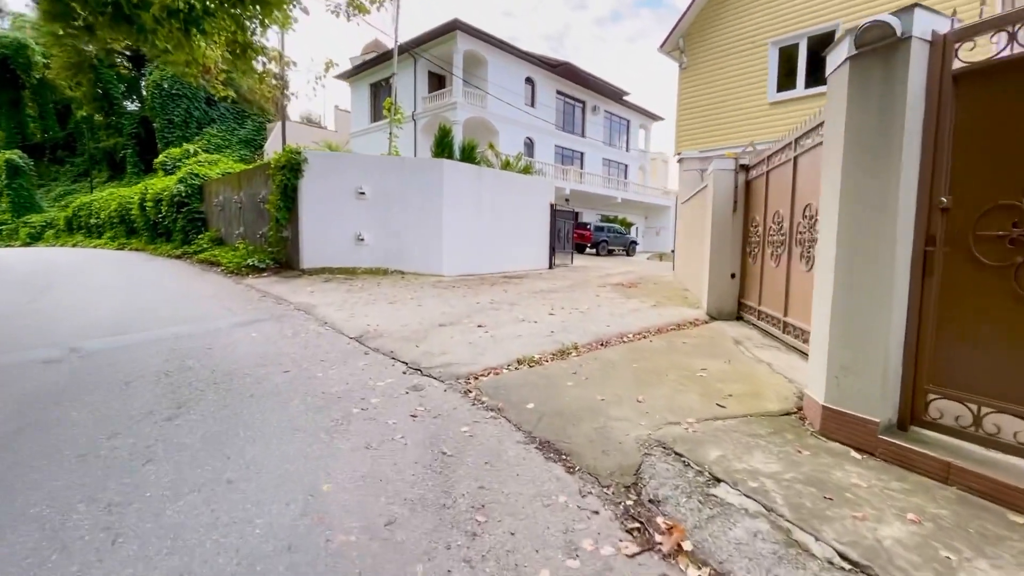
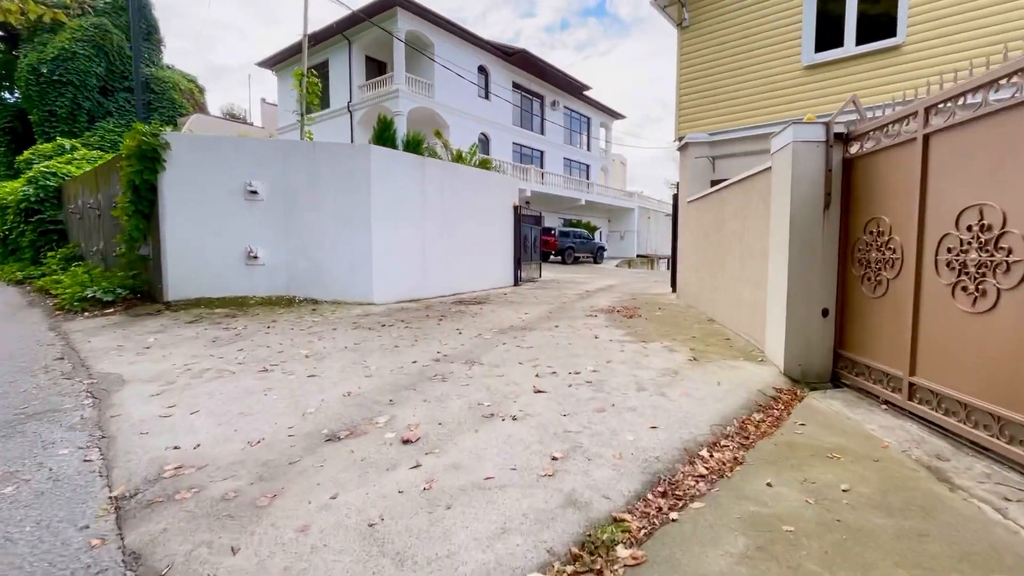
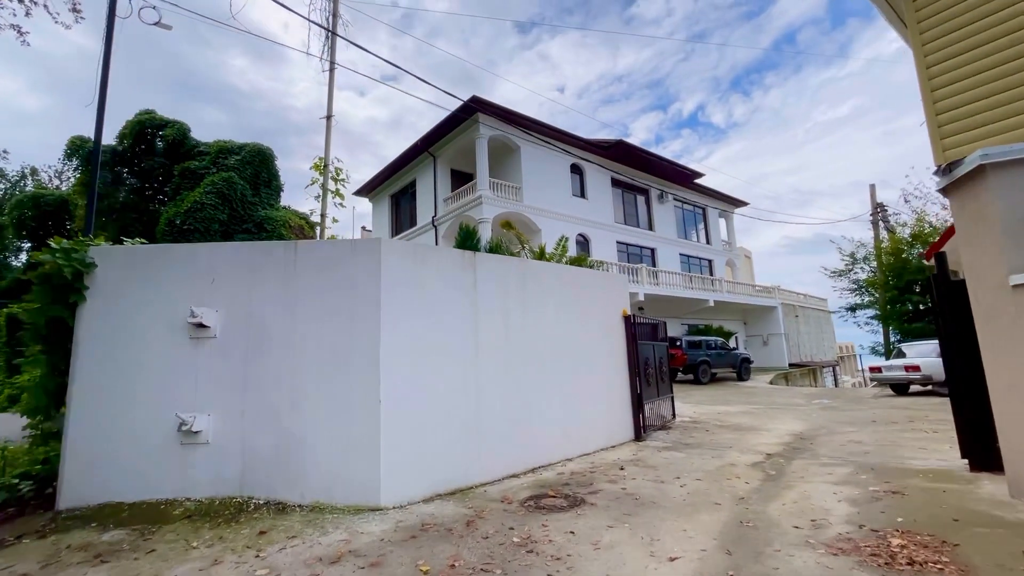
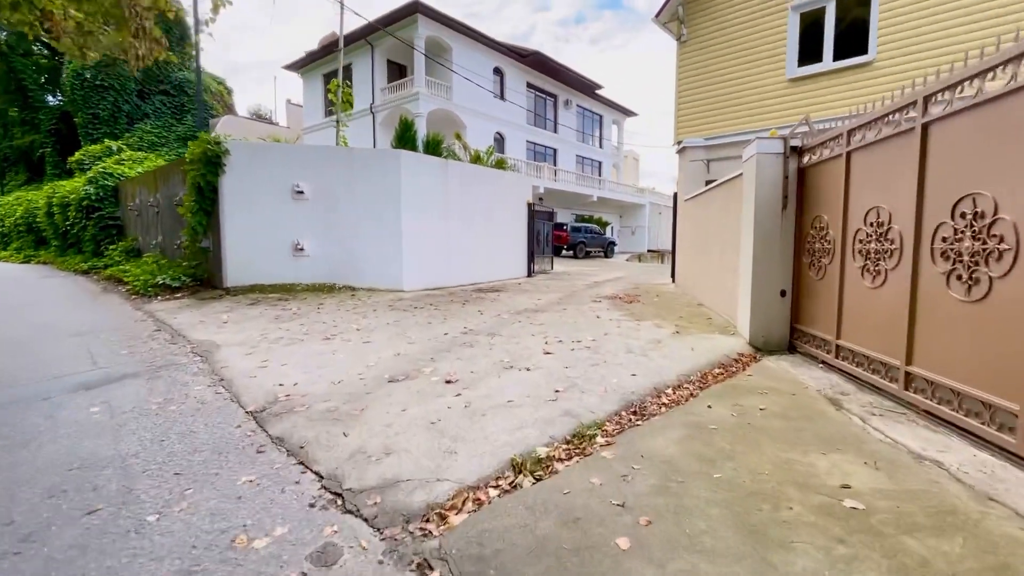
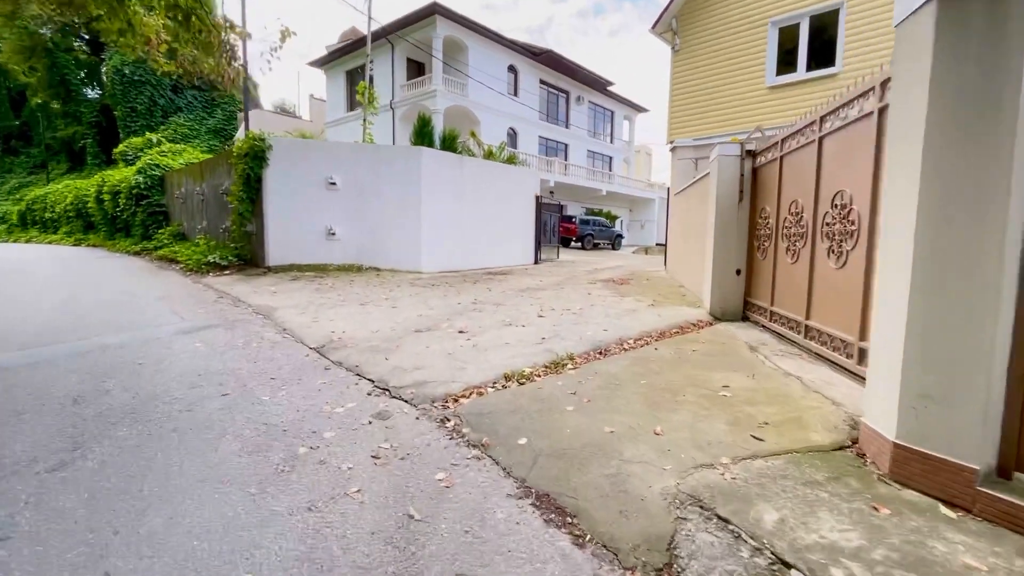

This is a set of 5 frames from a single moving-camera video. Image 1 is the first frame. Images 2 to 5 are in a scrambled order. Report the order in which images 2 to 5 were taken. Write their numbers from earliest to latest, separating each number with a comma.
5, 4, 2, 3
